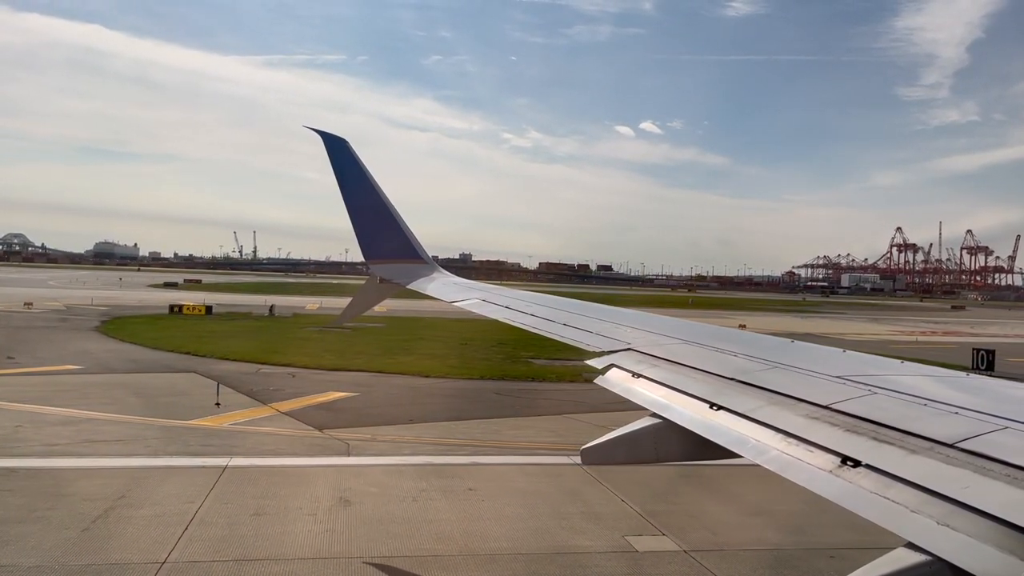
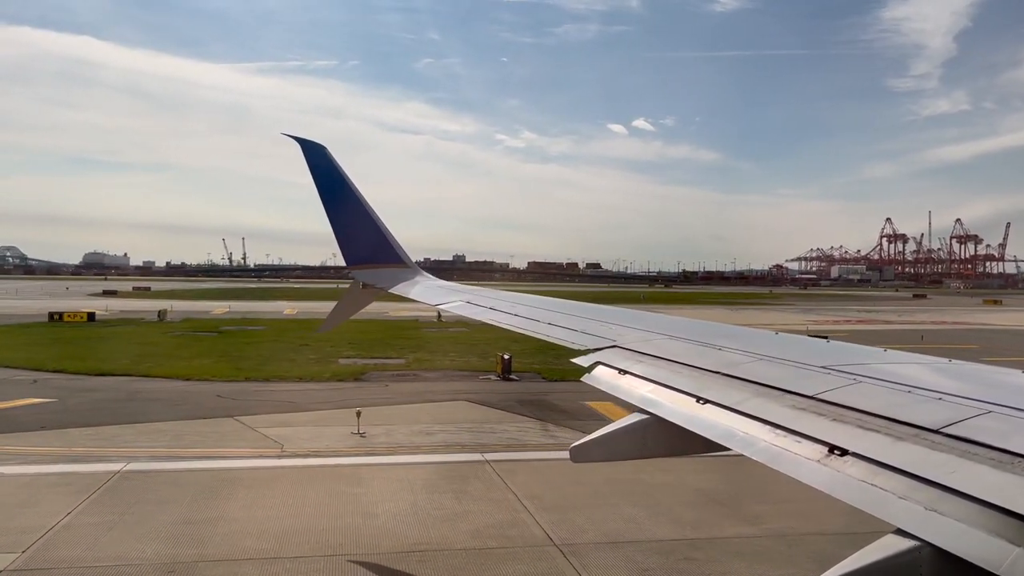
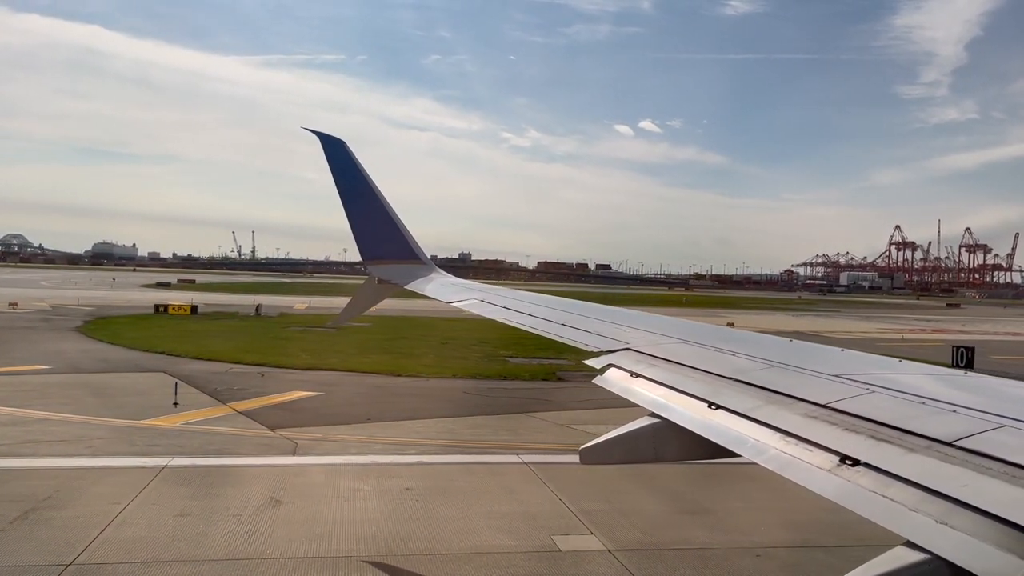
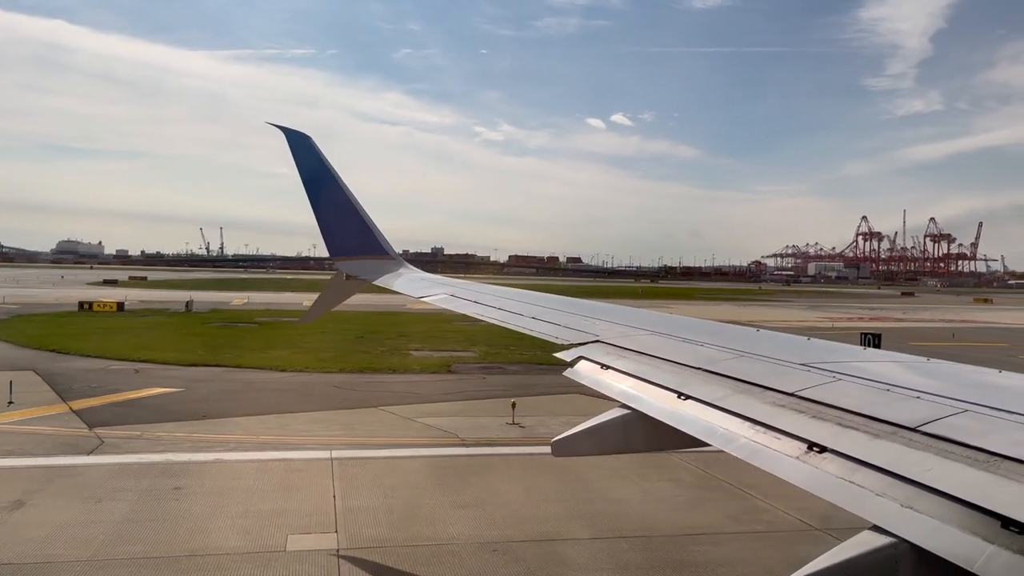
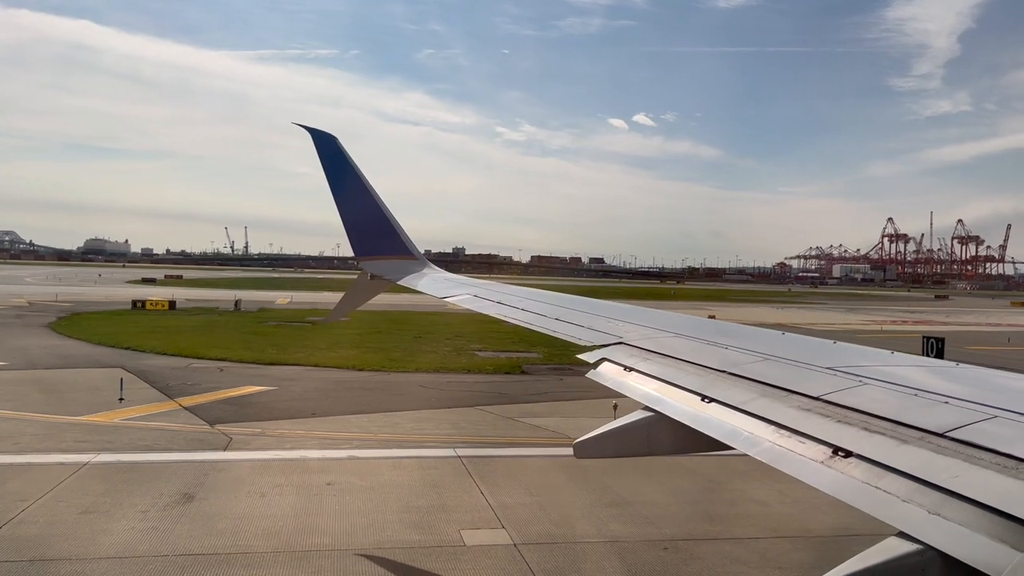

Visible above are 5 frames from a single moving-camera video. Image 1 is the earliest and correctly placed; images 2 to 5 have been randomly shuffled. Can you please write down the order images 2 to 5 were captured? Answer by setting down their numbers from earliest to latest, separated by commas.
3, 5, 4, 2
